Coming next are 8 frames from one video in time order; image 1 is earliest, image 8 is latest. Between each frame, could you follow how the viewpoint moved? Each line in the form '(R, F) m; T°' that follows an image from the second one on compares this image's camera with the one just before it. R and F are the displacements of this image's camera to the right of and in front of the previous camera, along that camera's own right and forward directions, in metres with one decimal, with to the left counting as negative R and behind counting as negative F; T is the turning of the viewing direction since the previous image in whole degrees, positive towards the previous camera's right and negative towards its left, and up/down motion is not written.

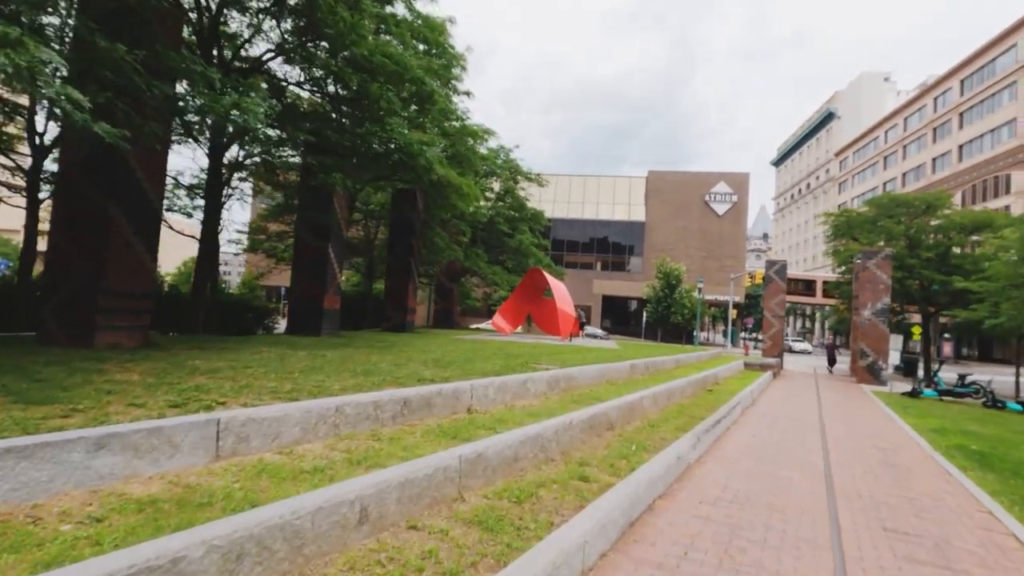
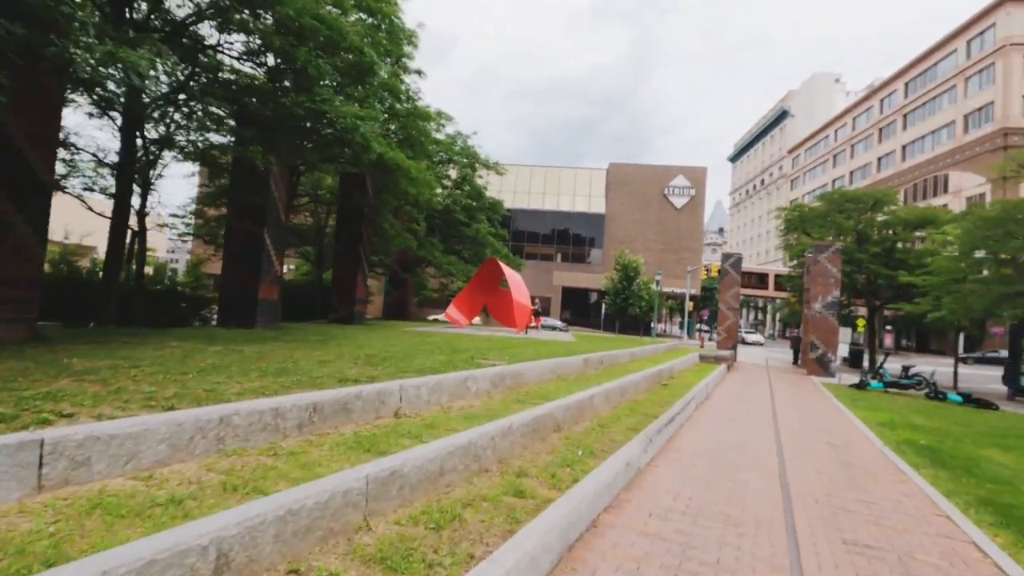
(+0.4, +0.8) m; +4°
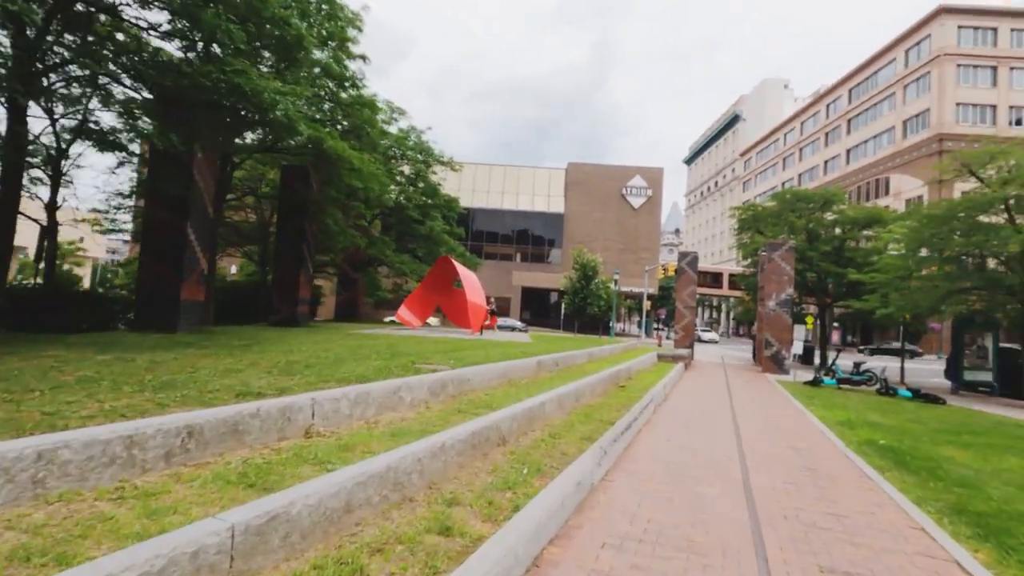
(+0.3, +0.9) m; +4°
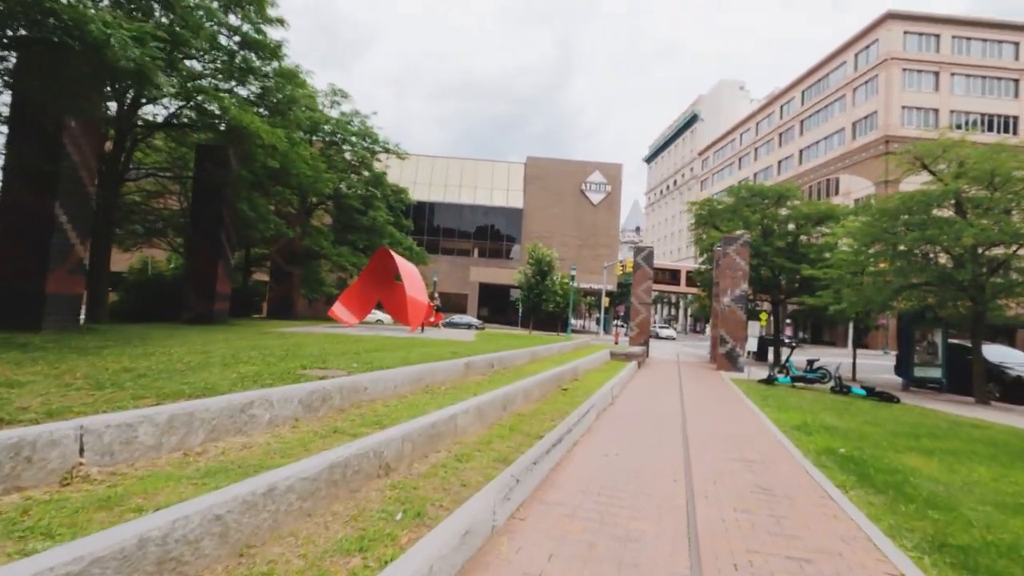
(+0.8, +1.6) m; +4°
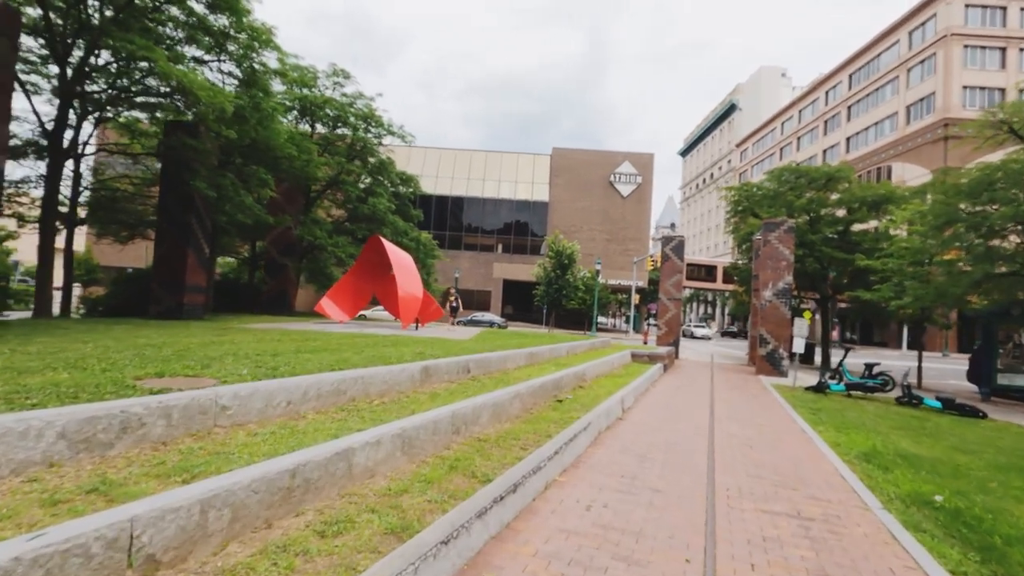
(+1.1, +2.7) m; -4°
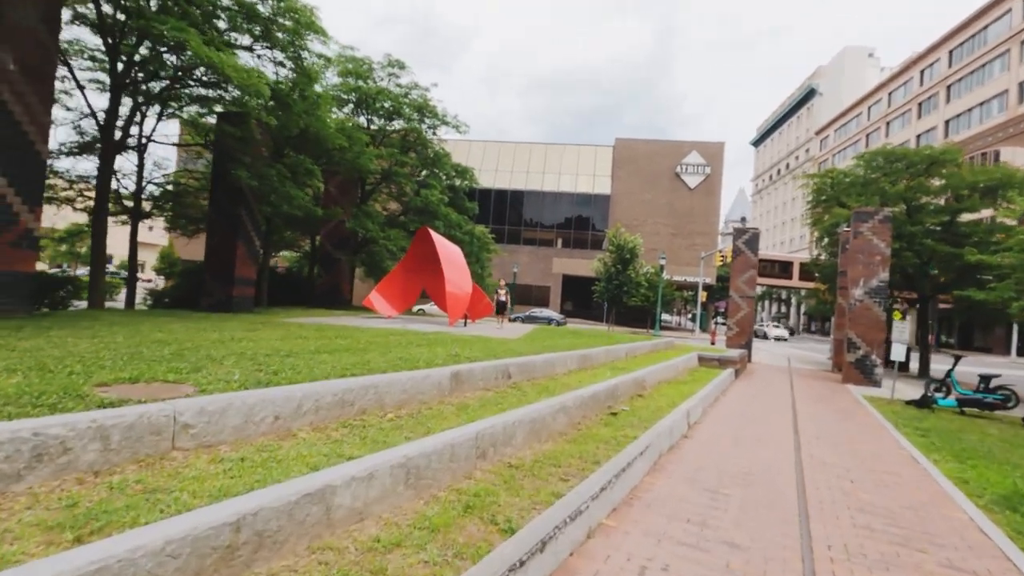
(+0.2, +1.3) m; -7°
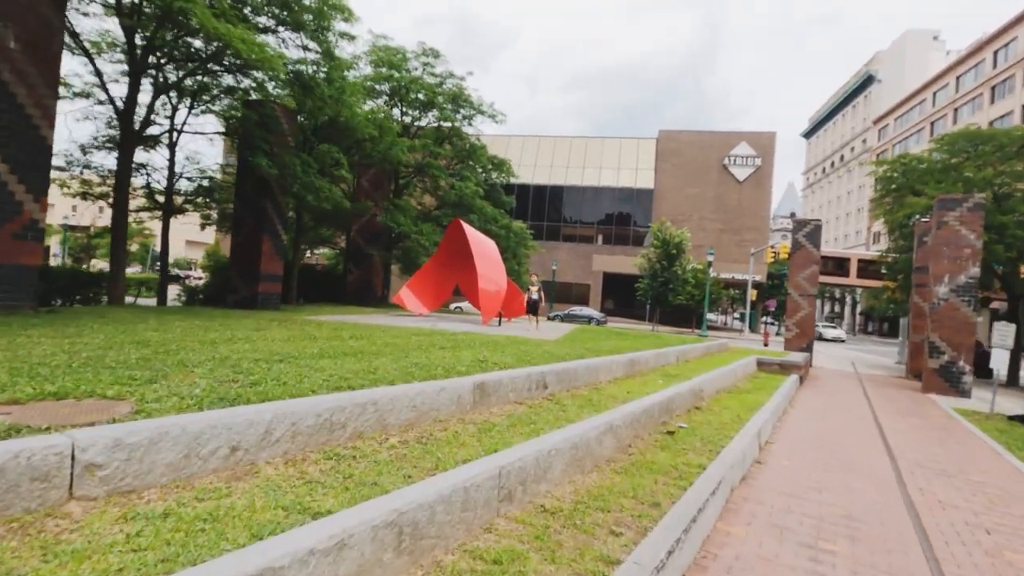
(0.0, +1.4) m; -4°
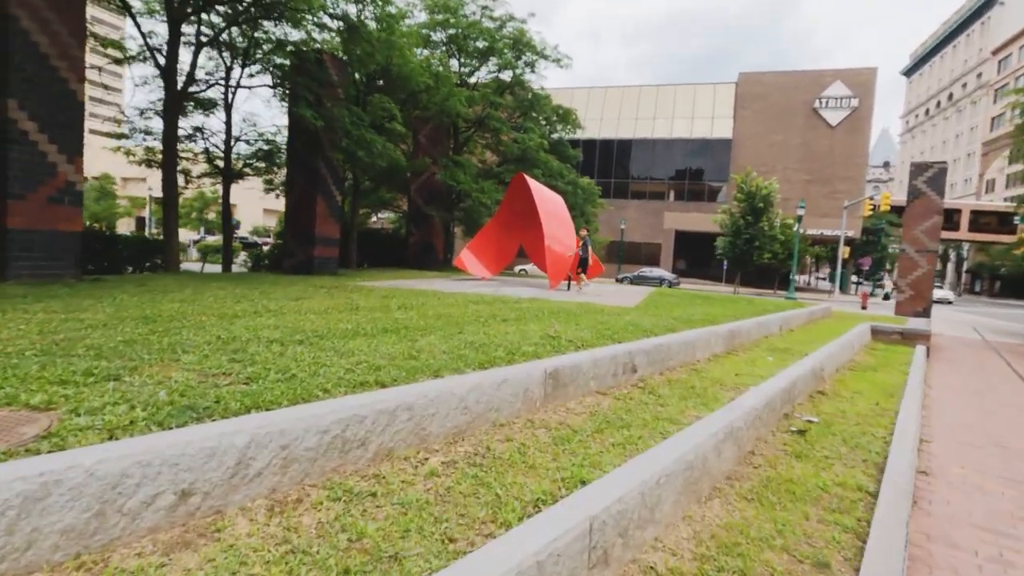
(-0.2, +1.6) m; -7°
